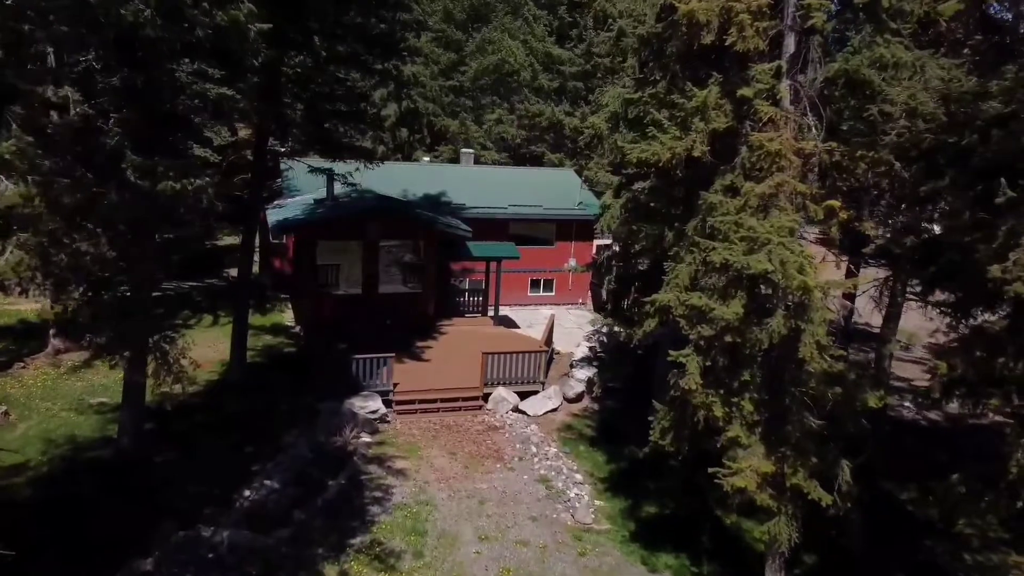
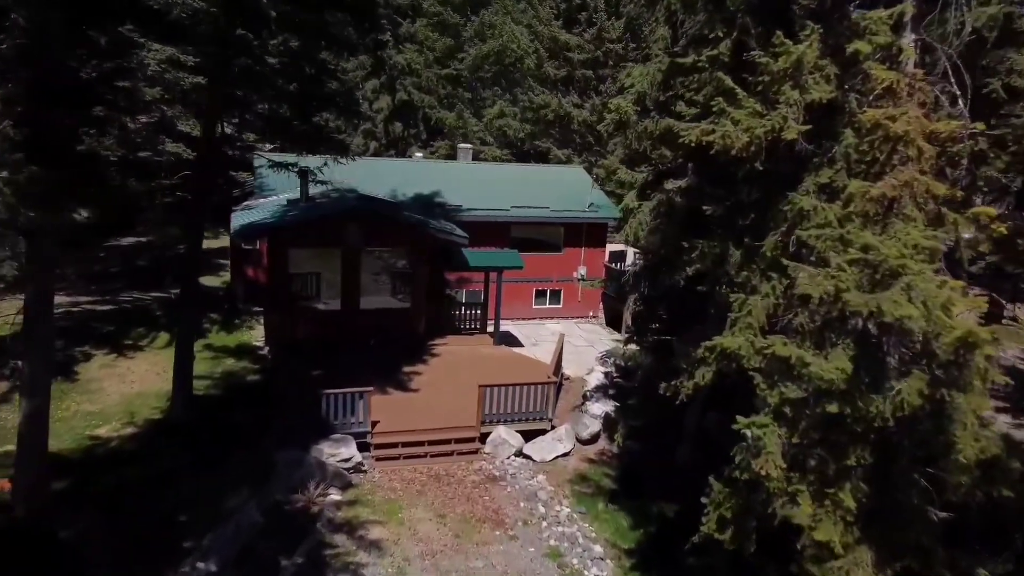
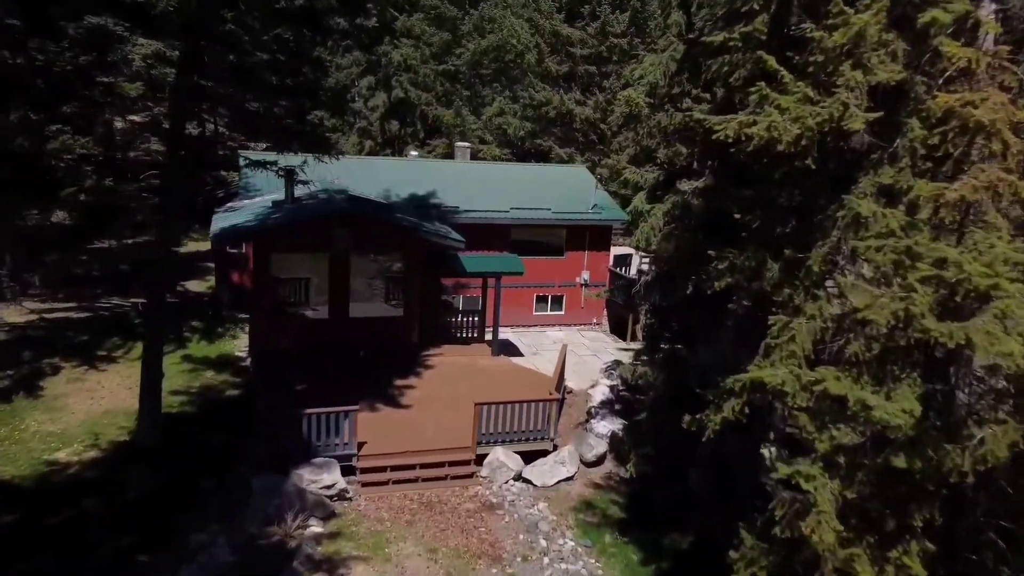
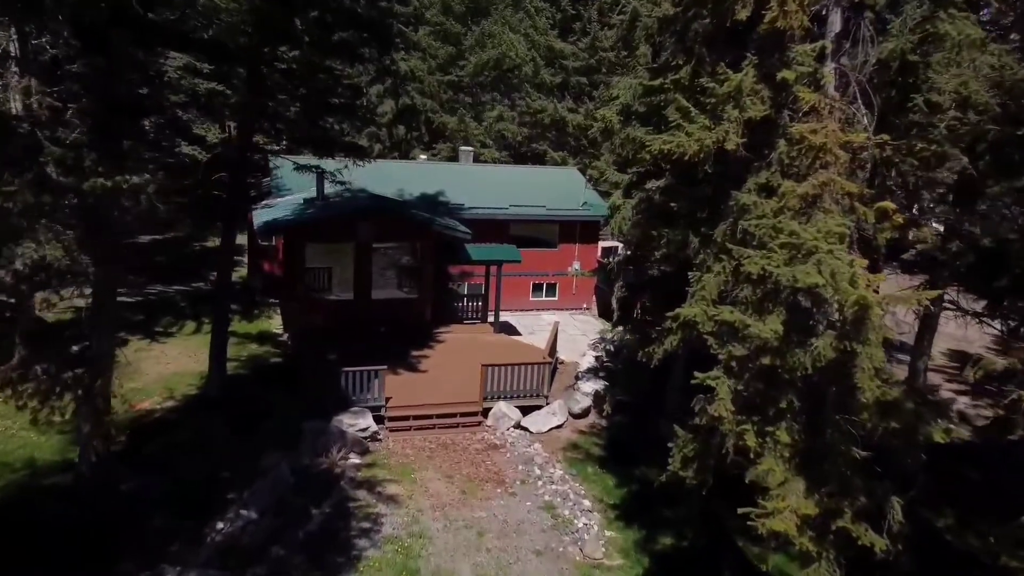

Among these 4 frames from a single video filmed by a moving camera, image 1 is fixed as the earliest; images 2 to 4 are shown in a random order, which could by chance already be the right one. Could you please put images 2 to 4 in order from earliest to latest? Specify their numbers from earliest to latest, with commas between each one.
4, 2, 3
